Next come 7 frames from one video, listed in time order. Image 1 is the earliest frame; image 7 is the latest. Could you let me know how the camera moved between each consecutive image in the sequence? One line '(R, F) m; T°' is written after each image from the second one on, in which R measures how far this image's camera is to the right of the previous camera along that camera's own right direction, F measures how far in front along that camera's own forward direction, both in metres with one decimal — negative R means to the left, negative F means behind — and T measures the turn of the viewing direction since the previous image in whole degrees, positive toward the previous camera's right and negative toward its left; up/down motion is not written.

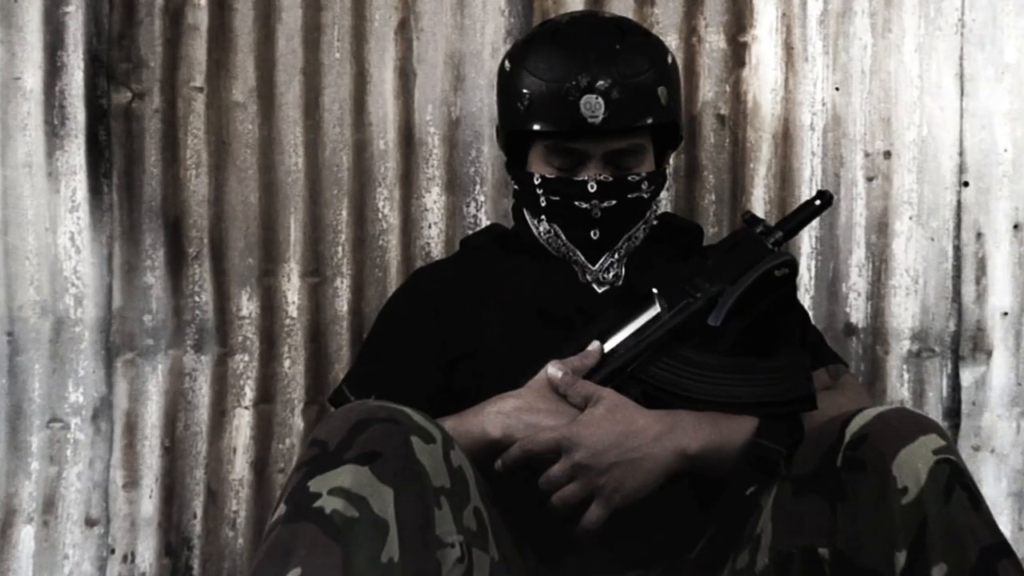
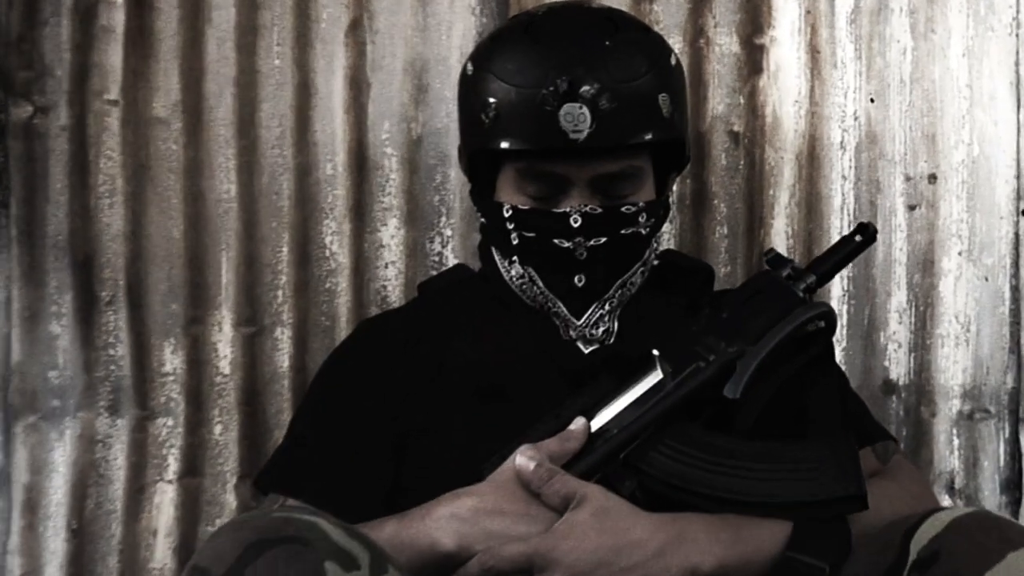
(+0.1, +0.5) m; 0°
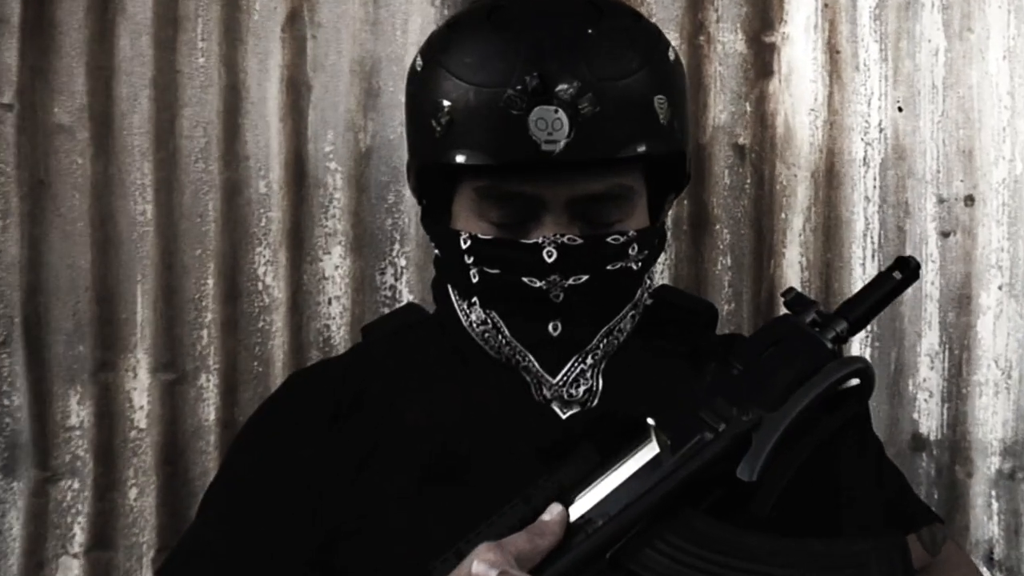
(0.0, +0.4) m; +1°
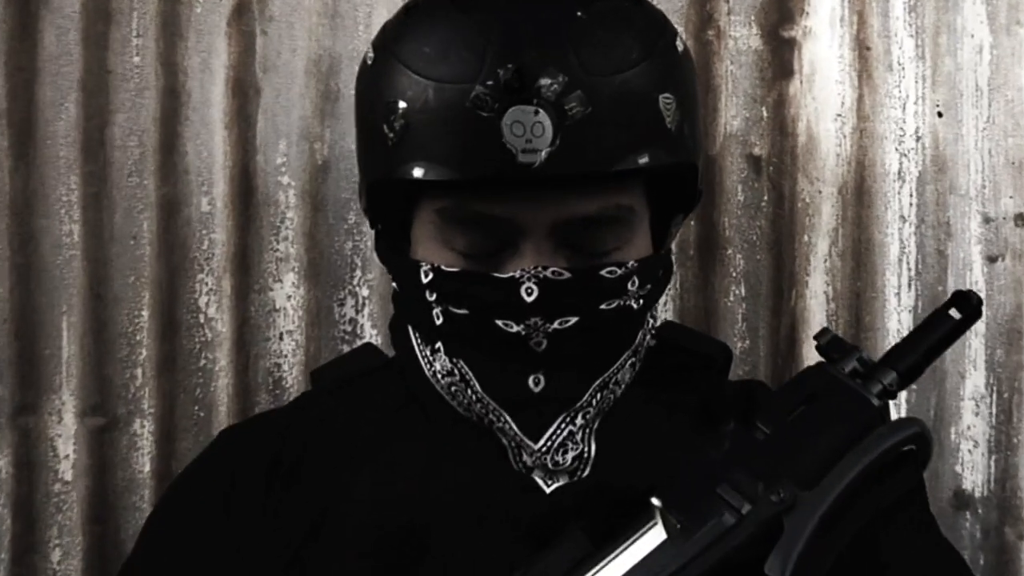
(0.0, +0.3) m; 0°
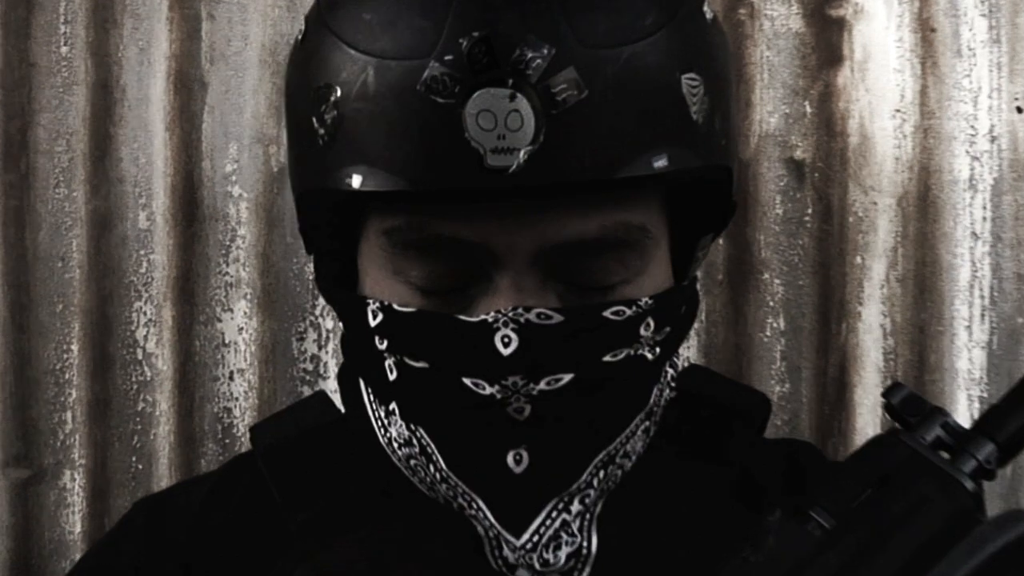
(0.0, +0.3) m; -1°
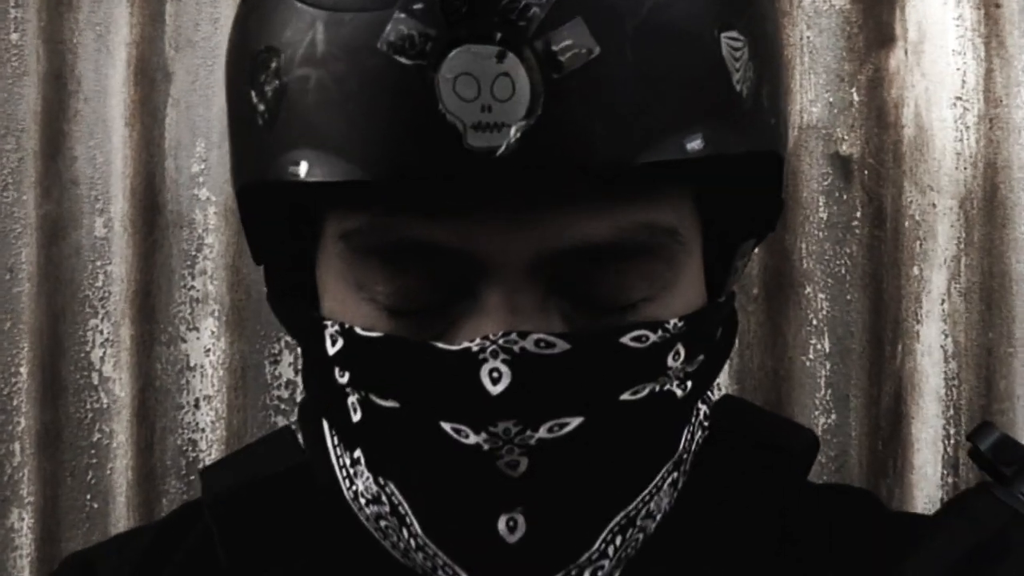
(0.0, +0.2) m; -1°
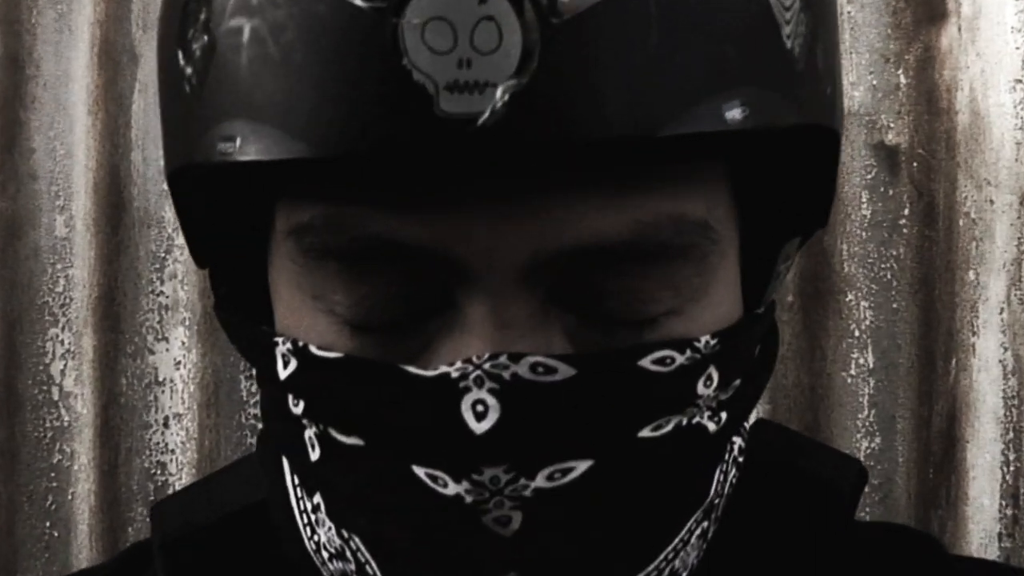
(0.0, +0.1) m; -1°
